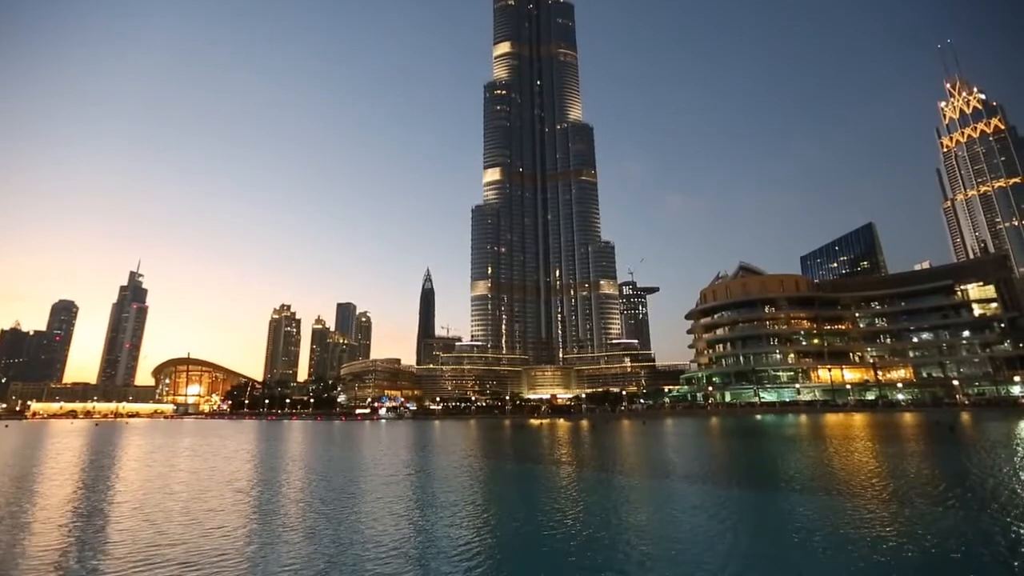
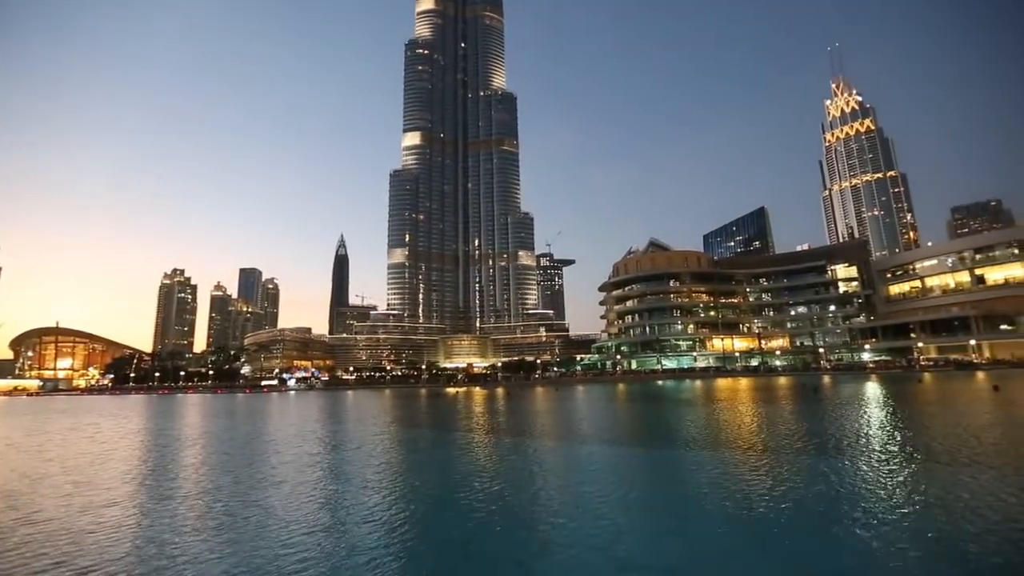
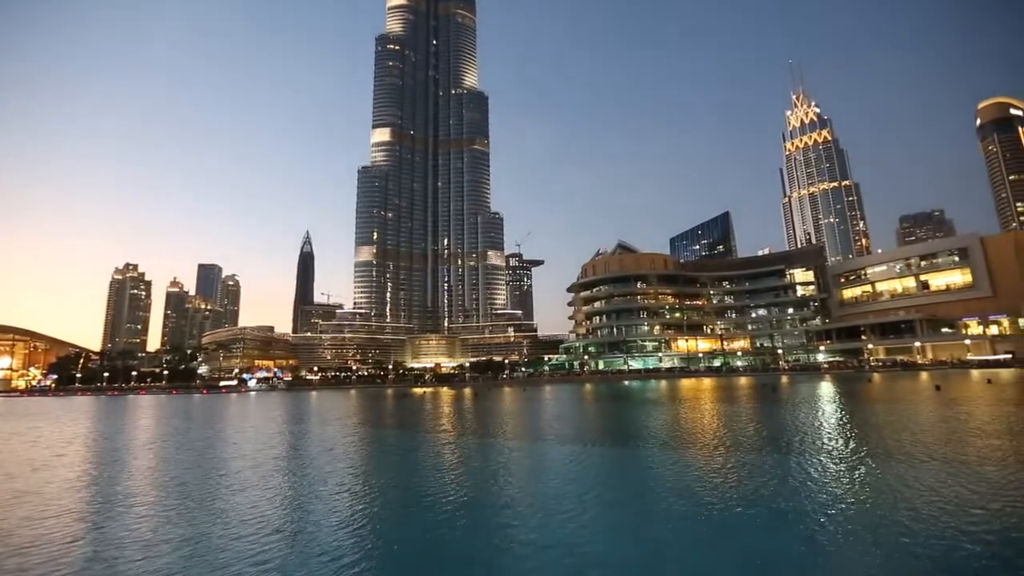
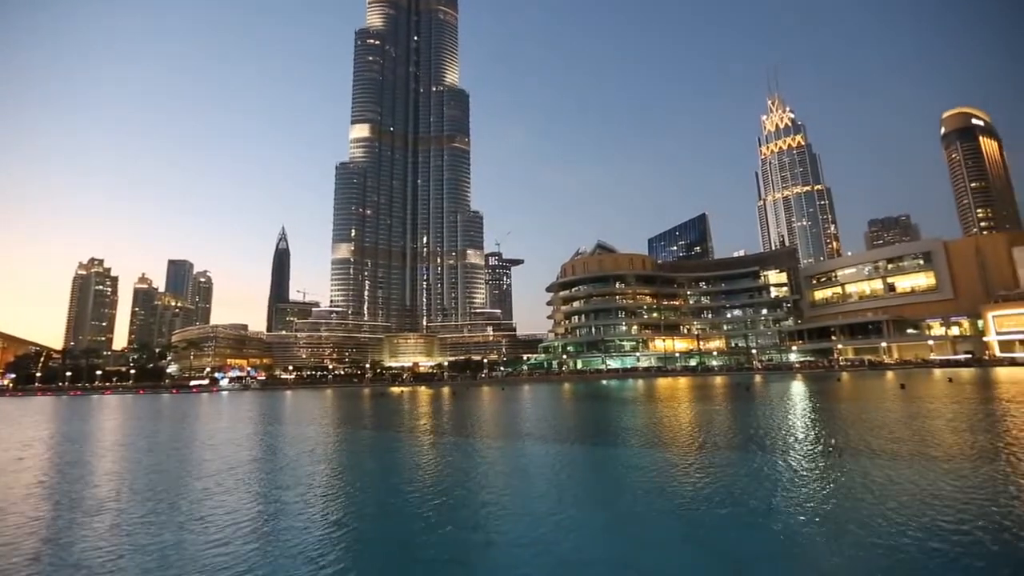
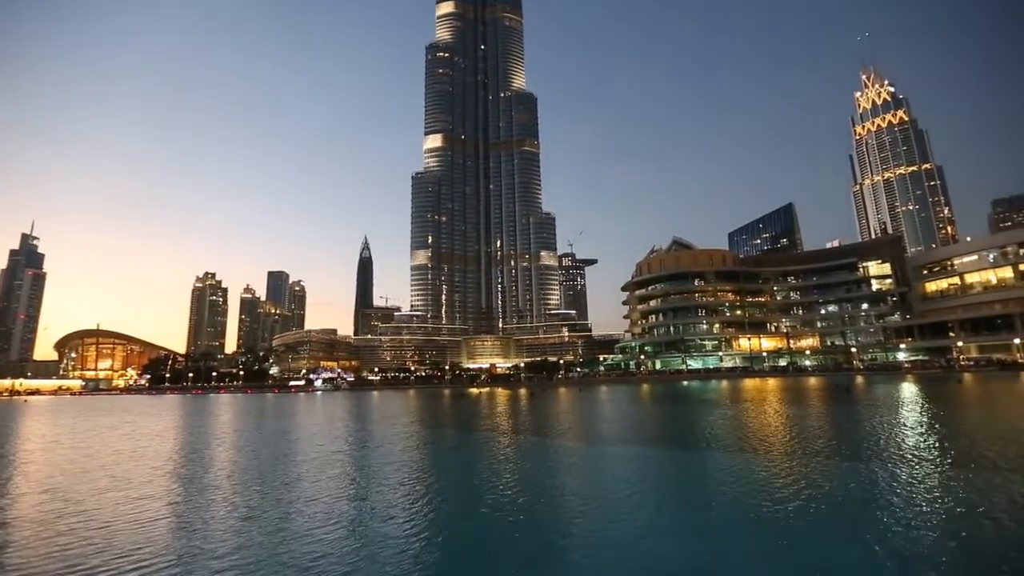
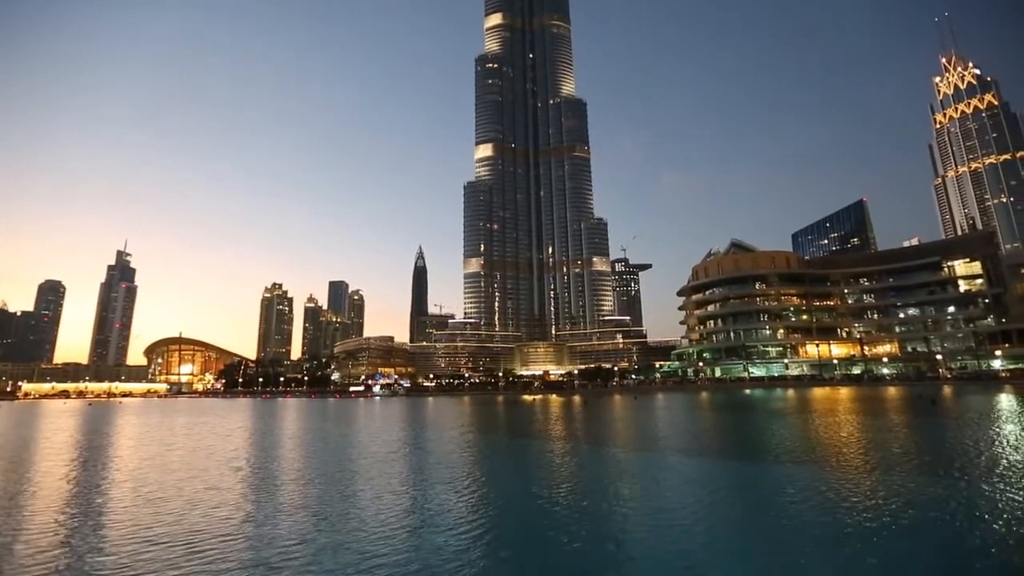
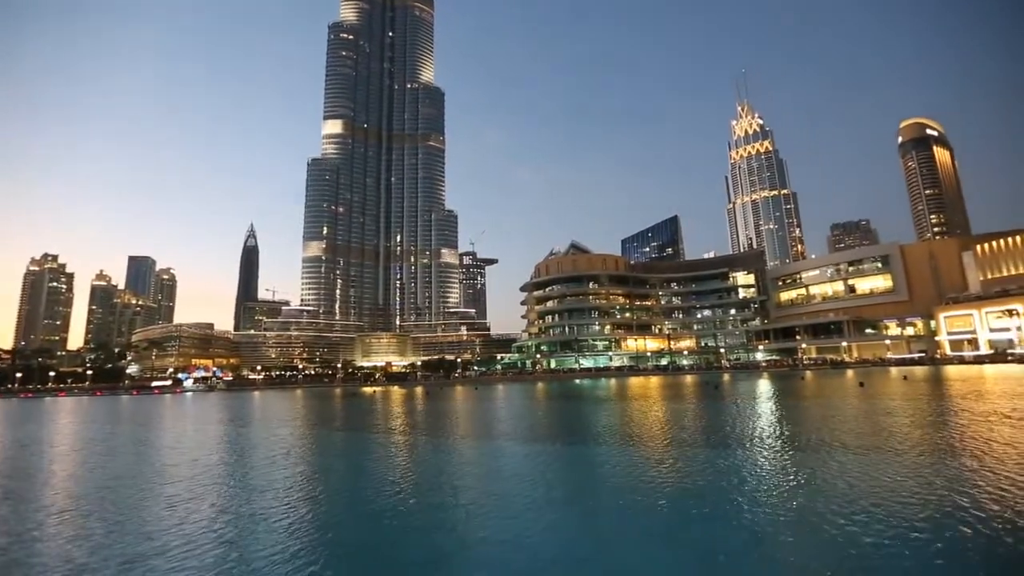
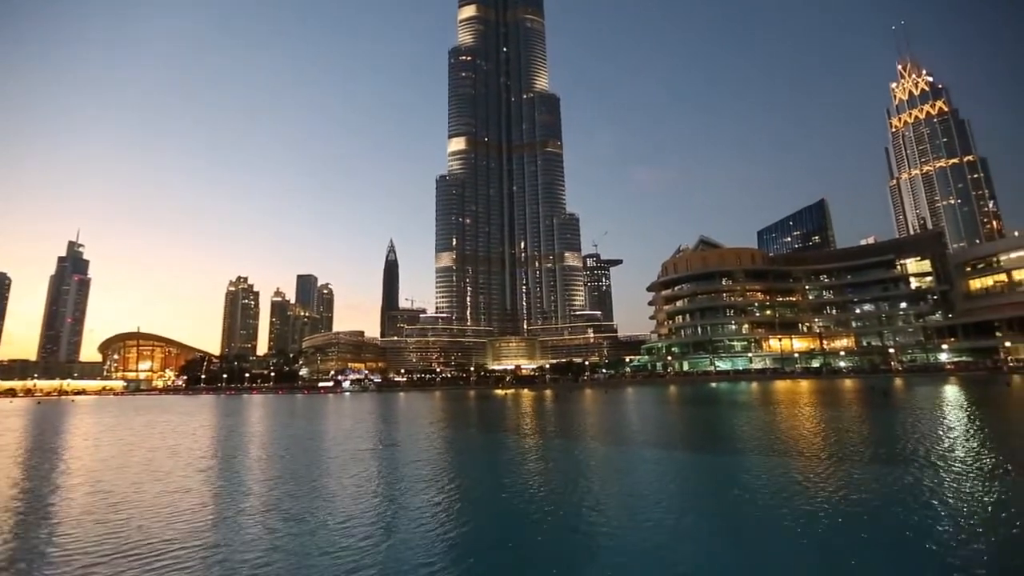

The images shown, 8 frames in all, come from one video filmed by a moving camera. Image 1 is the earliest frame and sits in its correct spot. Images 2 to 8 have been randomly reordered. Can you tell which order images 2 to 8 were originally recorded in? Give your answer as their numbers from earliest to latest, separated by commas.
6, 8, 5, 2, 3, 4, 7
